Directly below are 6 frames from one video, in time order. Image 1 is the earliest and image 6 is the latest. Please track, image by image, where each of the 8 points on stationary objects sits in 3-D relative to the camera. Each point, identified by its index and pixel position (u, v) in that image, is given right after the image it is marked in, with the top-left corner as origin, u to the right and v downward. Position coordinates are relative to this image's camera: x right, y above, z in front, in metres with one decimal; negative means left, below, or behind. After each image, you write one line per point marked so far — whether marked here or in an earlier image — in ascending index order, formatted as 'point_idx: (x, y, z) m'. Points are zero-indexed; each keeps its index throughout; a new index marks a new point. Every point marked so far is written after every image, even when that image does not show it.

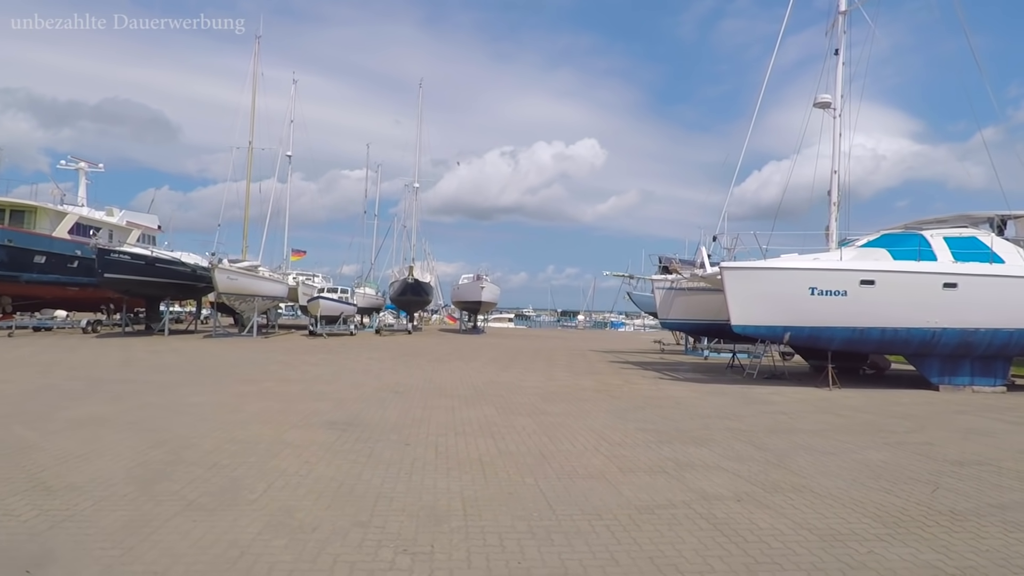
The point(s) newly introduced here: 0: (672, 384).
0: (+3.4, -2.0, +13.6) m
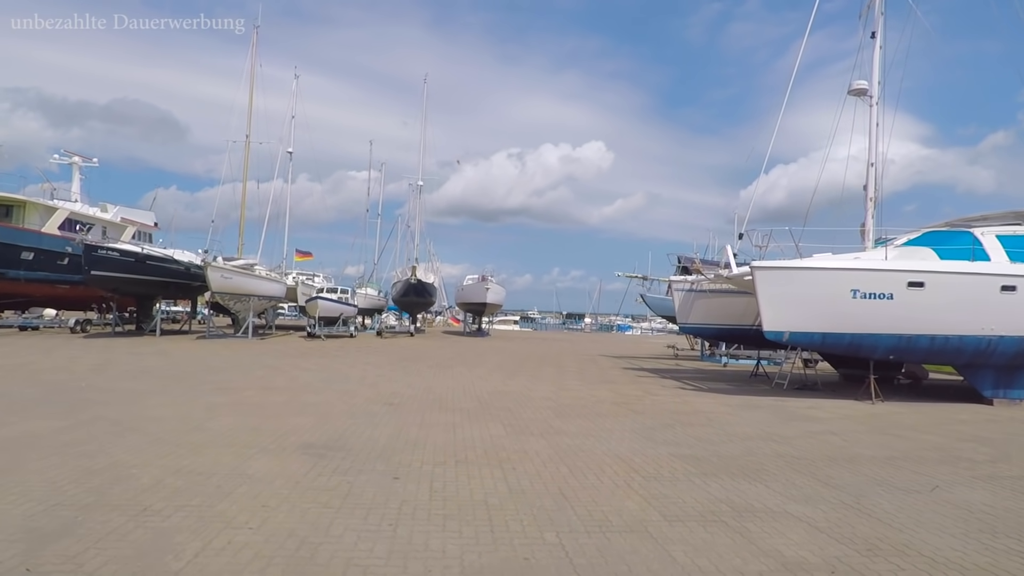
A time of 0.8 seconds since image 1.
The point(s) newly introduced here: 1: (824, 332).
0: (+3.5, -2.1, +12.3) m
1: (+6.0, -0.8, +12.4) m
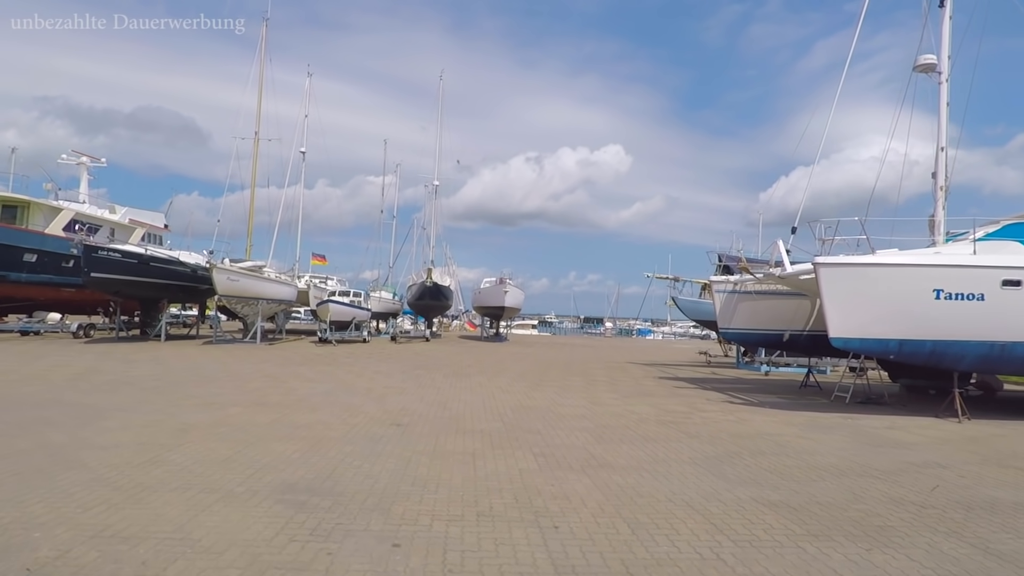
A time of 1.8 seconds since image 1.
0: (+4.0, -2.1, +10.7) m
1: (+6.4, -0.8, +10.7) m
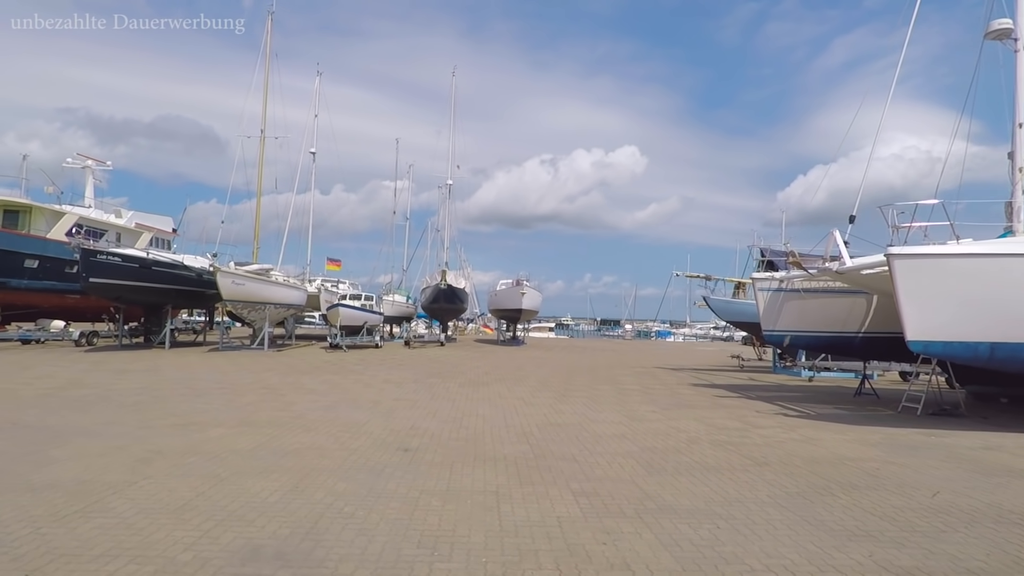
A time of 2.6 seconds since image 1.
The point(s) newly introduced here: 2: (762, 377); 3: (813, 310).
0: (+4.3, -2.0, +9.2) m
1: (+6.8, -0.8, +9.2) m
2: (+7.2, -2.6, +18.7) m
3: (+6.4, -0.5, +13.9) m
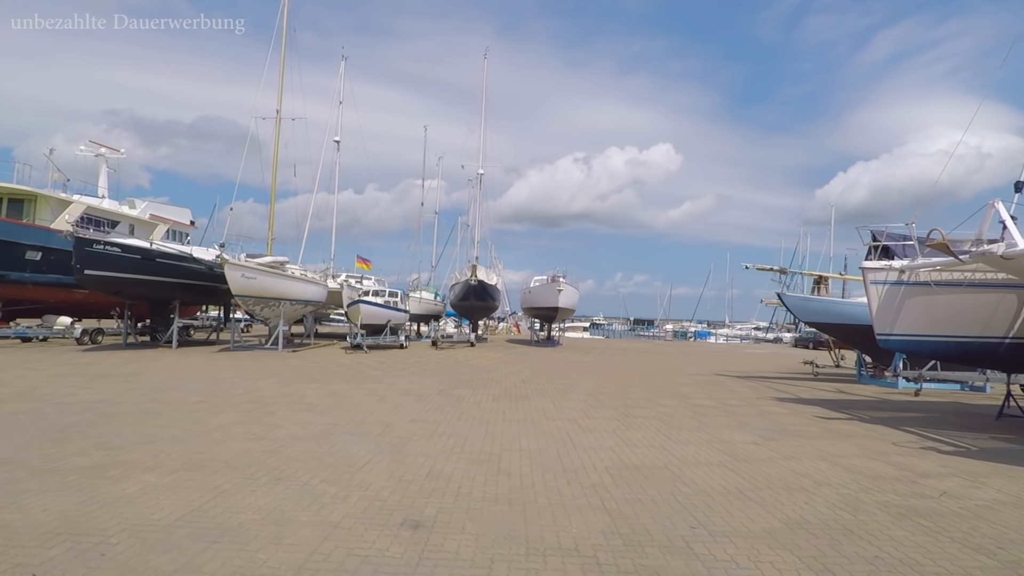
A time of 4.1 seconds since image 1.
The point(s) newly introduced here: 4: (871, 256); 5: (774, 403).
0: (+4.9, -1.9, +6.3) m
1: (+7.4, -0.6, +6.2) m
2: (+8.3, -2.4, +15.7) m
3: (+7.2, -0.4, +10.9) m
4: (+6.5, +0.6, +11.8) m
5: (+5.1, -2.2, +12.5) m
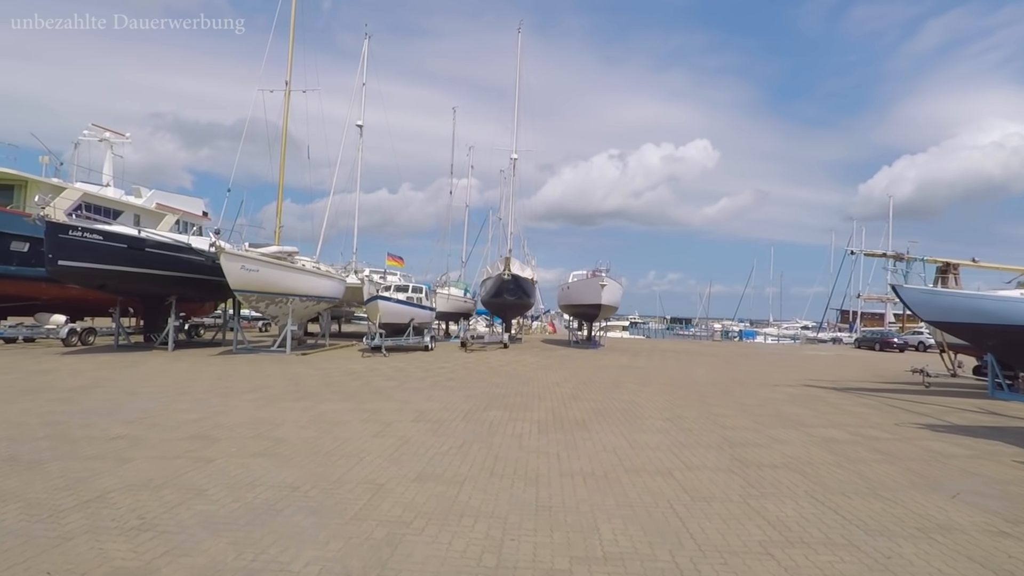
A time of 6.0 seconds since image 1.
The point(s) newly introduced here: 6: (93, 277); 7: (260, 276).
0: (+5.3, -1.7, +2.8) m
1: (+7.8, -0.5, +2.5) m
2: (+9.2, -2.2, +12.0) m
3: (+7.9, -0.2, +7.3) m
4: (+7.2, +0.8, +8.2) m
5: (+5.8, -2.0, +9.0) m
6: (-11.6, +0.3, +18.1) m
7: (-7.5, +0.4, +19.6) m
